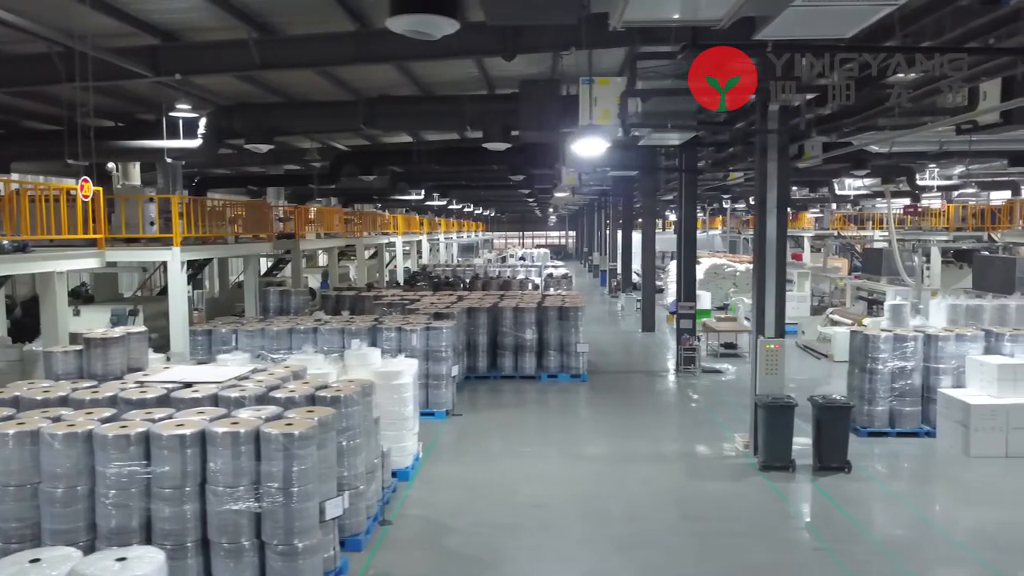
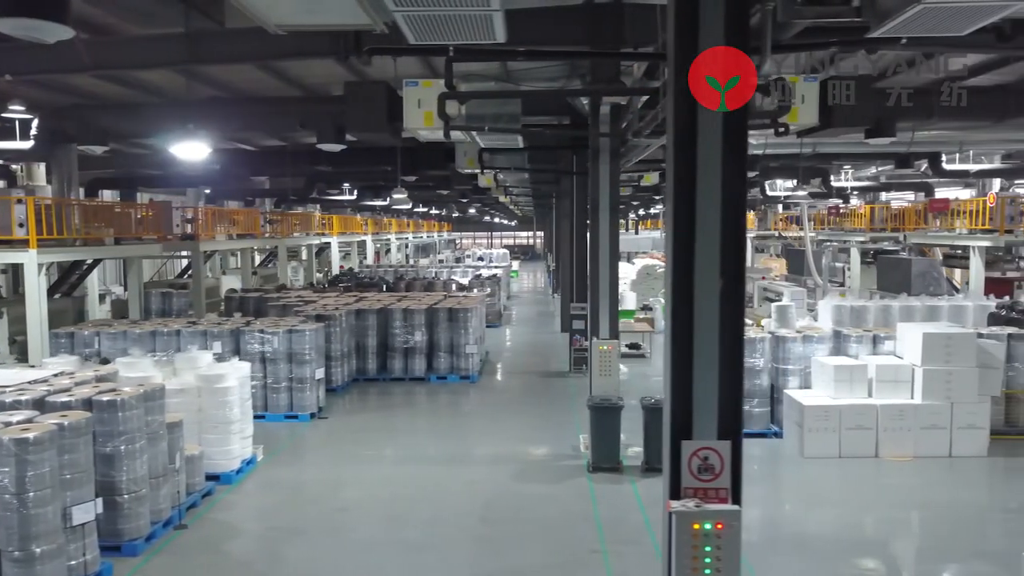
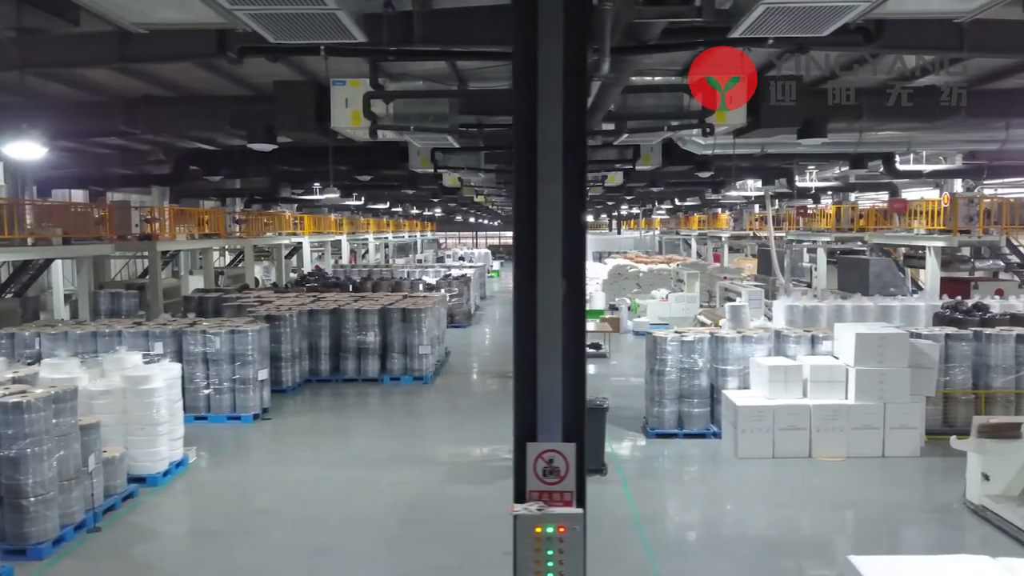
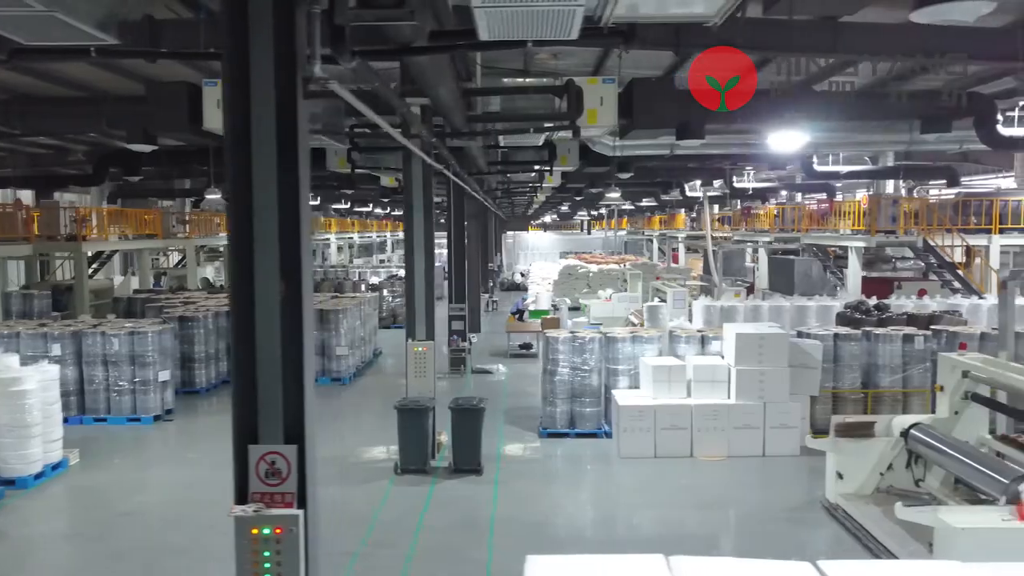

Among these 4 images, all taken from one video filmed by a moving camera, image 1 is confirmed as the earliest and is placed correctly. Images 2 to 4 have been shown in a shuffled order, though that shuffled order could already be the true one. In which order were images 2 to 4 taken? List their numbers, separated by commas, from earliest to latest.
2, 3, 4
